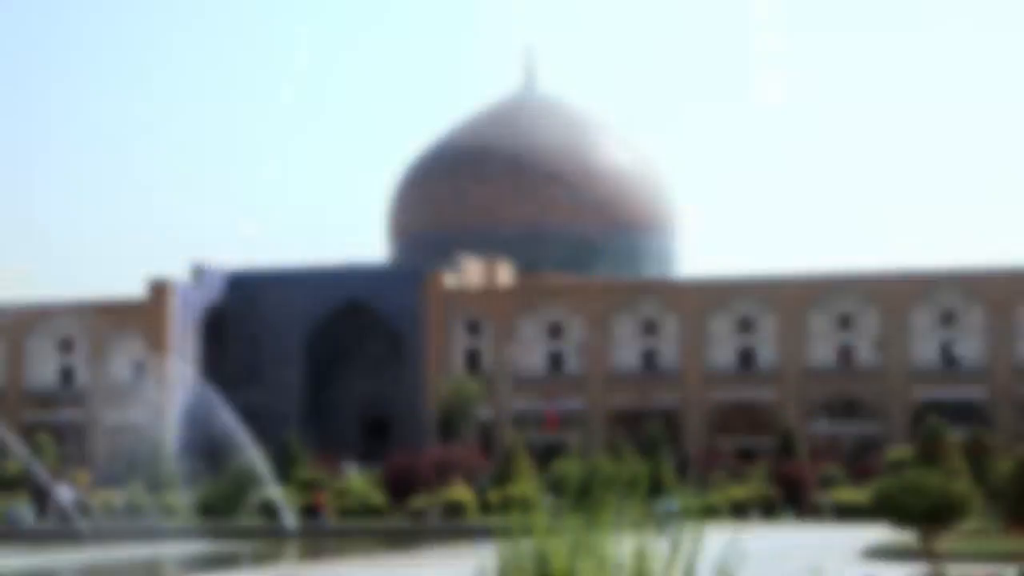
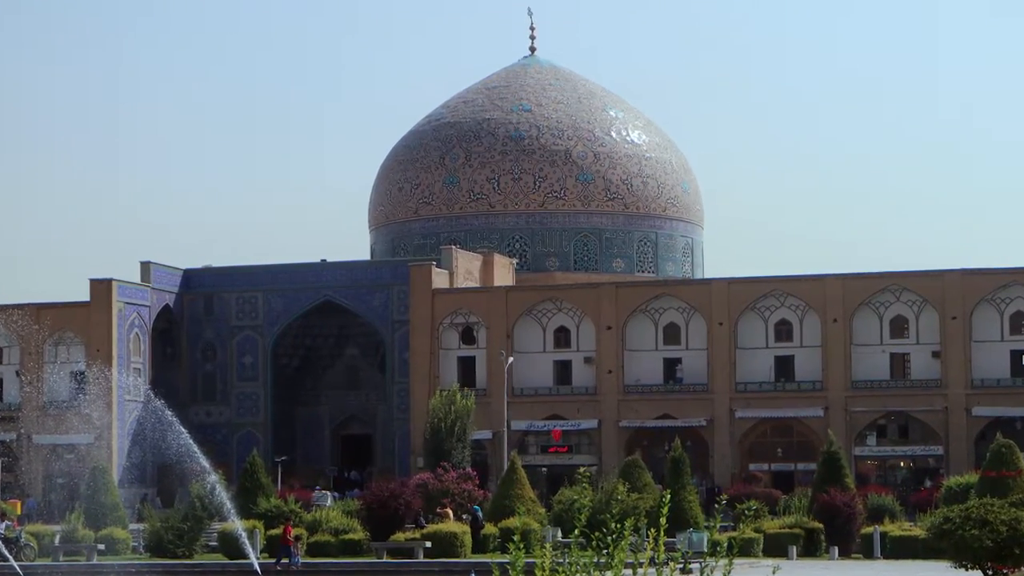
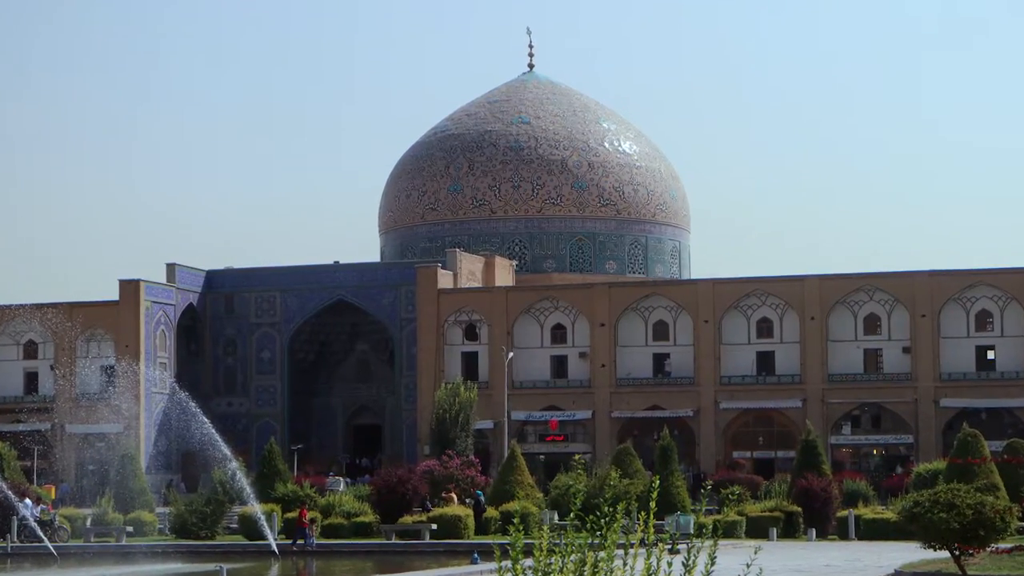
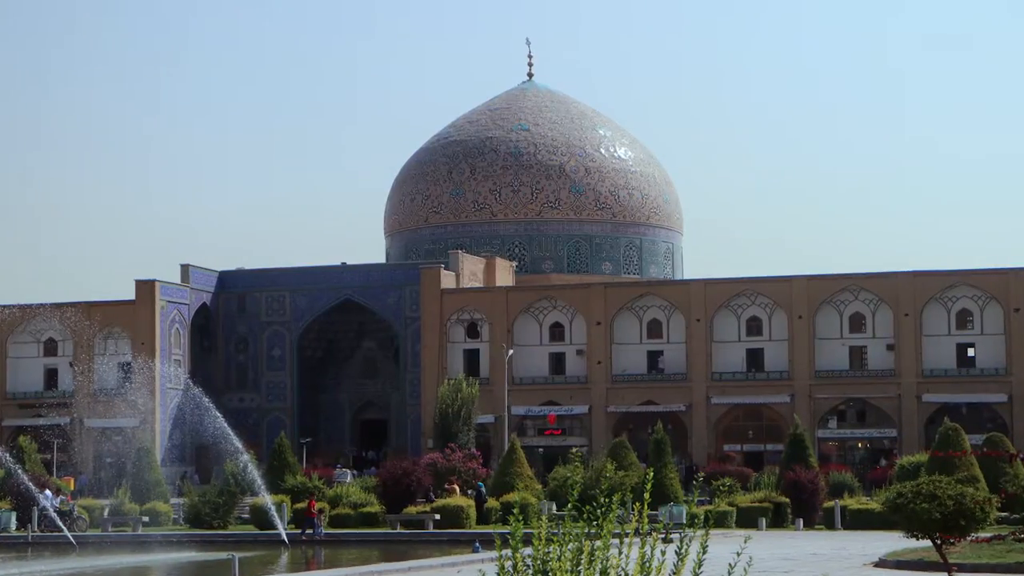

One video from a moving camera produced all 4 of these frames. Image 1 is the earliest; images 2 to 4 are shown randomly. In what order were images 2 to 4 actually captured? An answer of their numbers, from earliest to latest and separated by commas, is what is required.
4, 3, 2
